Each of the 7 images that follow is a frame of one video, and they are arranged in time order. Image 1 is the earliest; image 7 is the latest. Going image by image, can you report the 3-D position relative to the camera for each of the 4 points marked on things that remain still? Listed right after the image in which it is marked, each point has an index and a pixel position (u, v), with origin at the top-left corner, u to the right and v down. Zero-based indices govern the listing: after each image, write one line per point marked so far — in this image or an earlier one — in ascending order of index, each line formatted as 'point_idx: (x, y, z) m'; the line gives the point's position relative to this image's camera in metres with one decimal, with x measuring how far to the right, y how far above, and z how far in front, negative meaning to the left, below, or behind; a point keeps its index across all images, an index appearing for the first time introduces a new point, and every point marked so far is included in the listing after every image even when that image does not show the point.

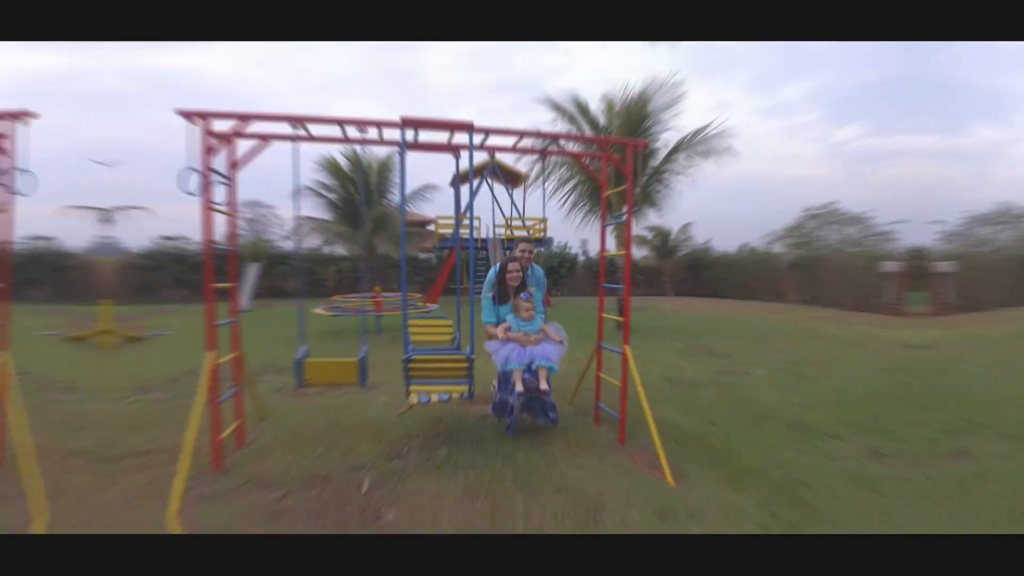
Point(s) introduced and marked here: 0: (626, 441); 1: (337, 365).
0: (+0.9, -1.2, +4.4) m
1: (-1.2, -0.5, +3.8) m
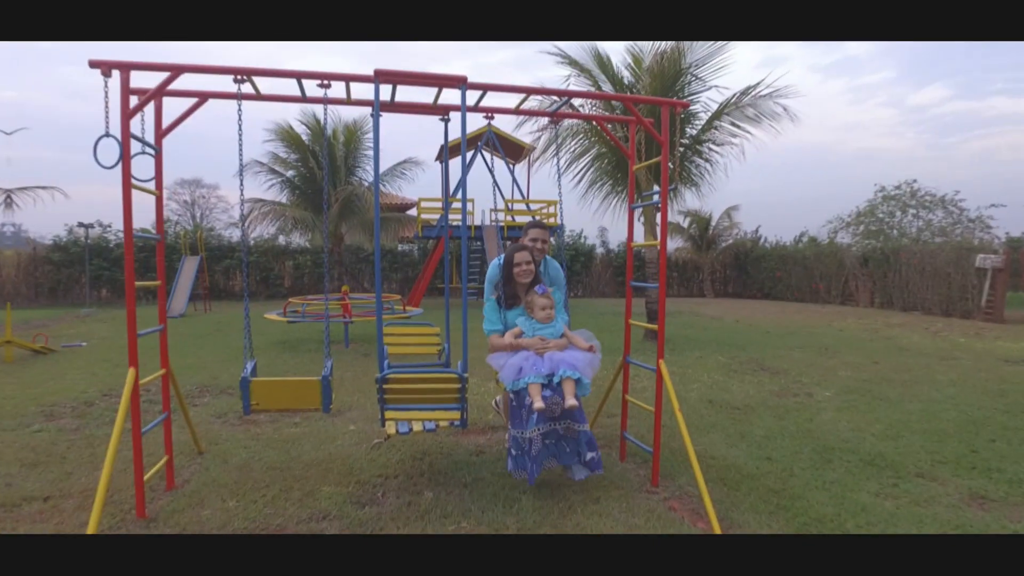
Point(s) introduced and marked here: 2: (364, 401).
0: (+0.9, -1.2, +3.5) m
1: (-1.2, -0.5, +3.1) m
2: (-1.4, -1.0, +5.3) m
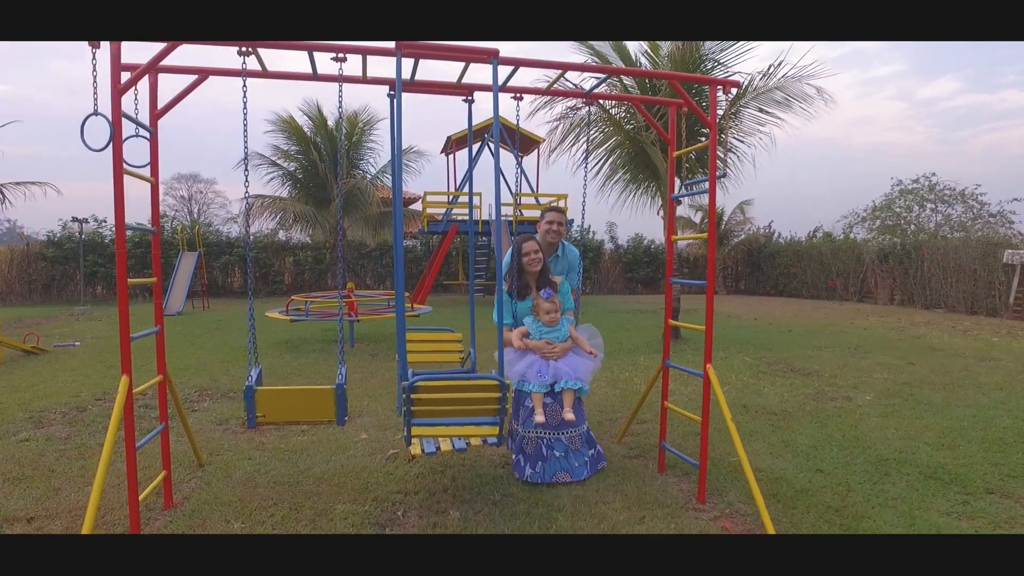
0: (+1.1, -1.1, +3.2) m
1: (-1.0, -0.5, +2.8) m
2: (-1.2, -1.0, +5.0) m
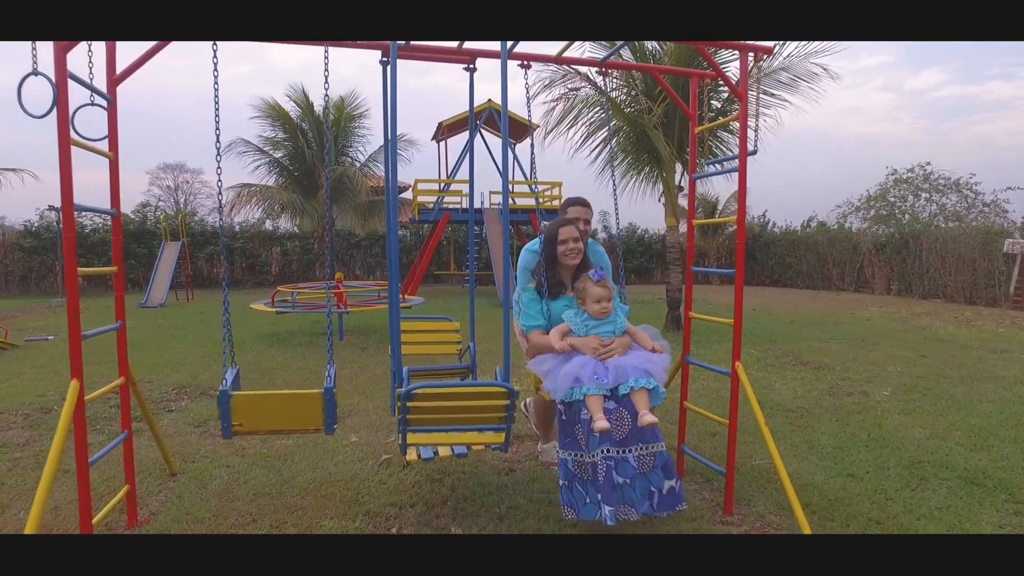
0: (+1.1, -1.1, +2.9) m
1: (-1.0, -0.5, +2.4) m
2: (-1.2, -0.9, +4.7) m
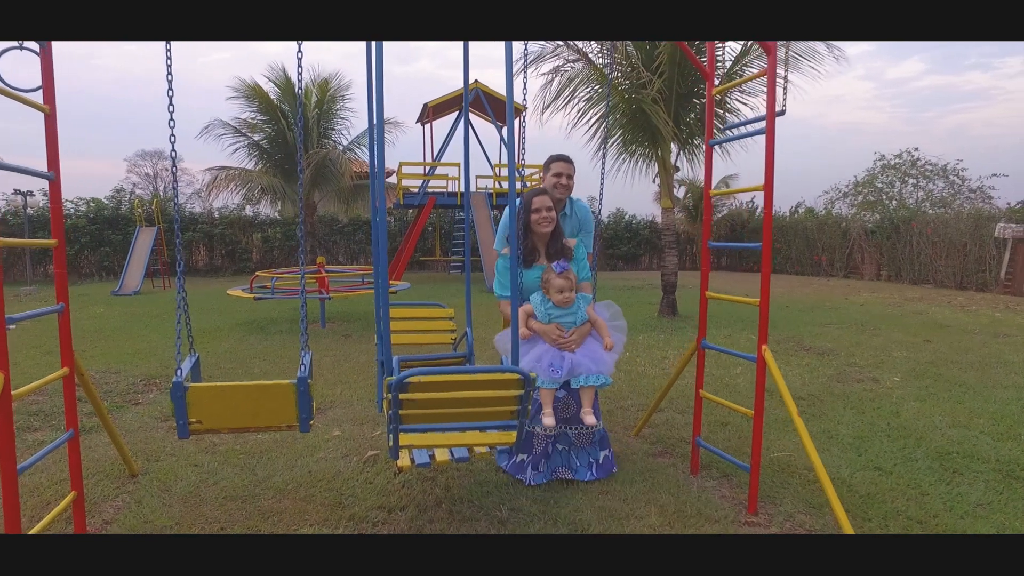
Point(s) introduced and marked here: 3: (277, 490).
0: (+1.1, -1.0, +2.6) m
1: (-0.9, -0.4, +2.1) m
2: (-1.2, -0.8, +4.4) m
3: (-1.1, -1.0, +2.8) m
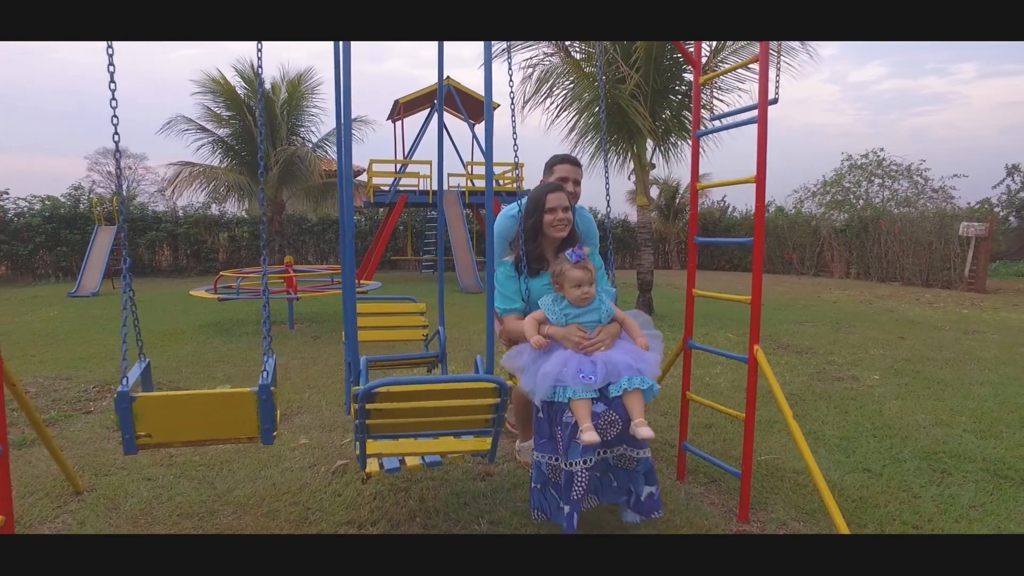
0: (+1.0, -1.0, +2.5) m
1: (-1.0, -0.4, +1.9) m
2: (-1.4, -0.8, +4.2) m
3: (-1.2, -1.0, +2.6) m
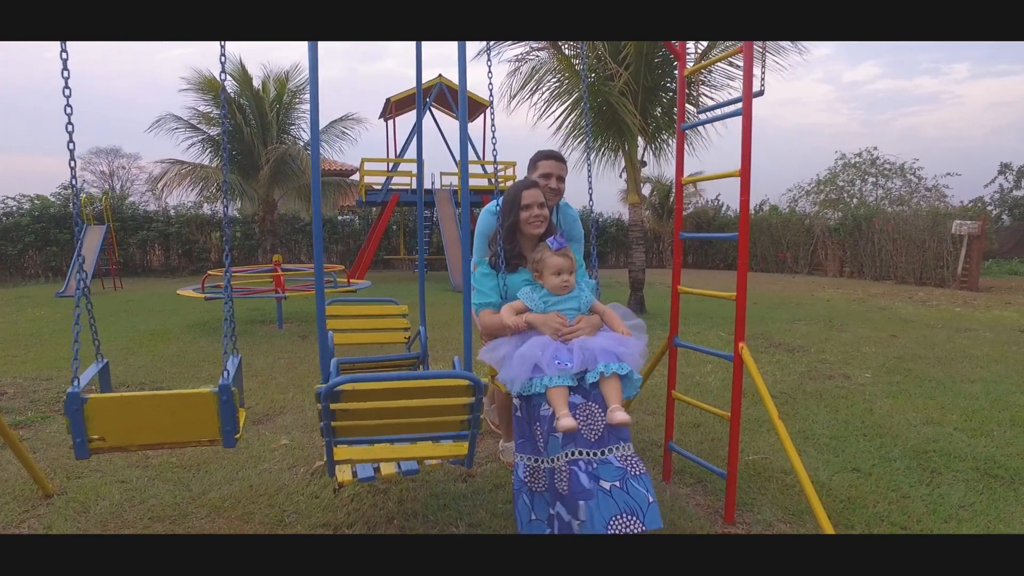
0: (+0.9, -1.0, +2.4) m
1: (-1.1, -0.4, +1.8) m
2: (-1.5, -0.8, +4.1) m
3: (-1.3, -1.0, +2.6) m
